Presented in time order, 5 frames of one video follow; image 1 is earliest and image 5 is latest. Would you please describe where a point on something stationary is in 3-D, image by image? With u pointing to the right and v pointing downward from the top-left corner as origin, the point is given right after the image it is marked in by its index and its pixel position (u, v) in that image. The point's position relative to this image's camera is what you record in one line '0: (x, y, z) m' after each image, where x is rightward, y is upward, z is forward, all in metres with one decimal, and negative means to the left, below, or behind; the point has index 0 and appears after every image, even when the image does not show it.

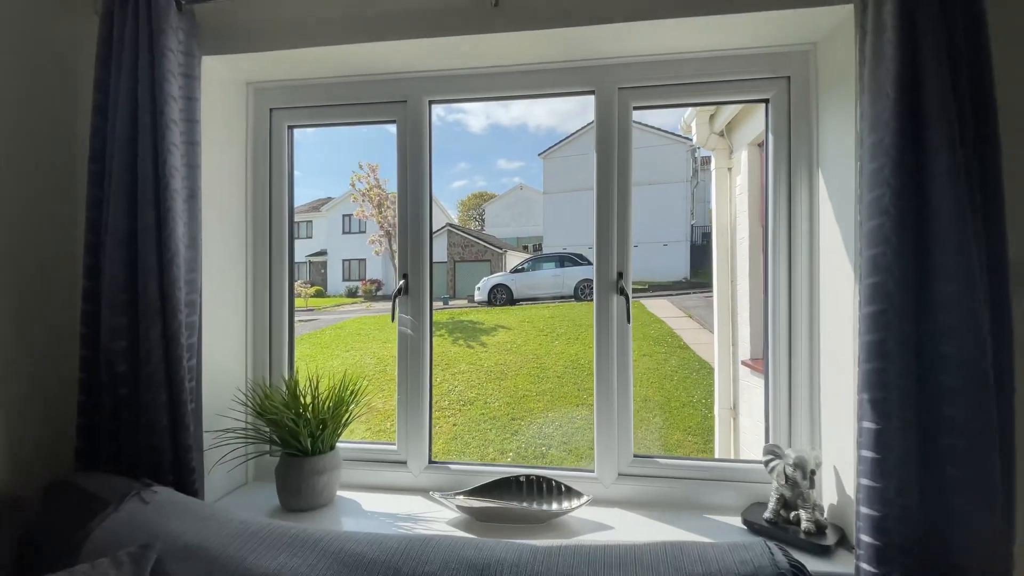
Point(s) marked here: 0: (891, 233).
0: (+0.8, +0.1, +1.0) m
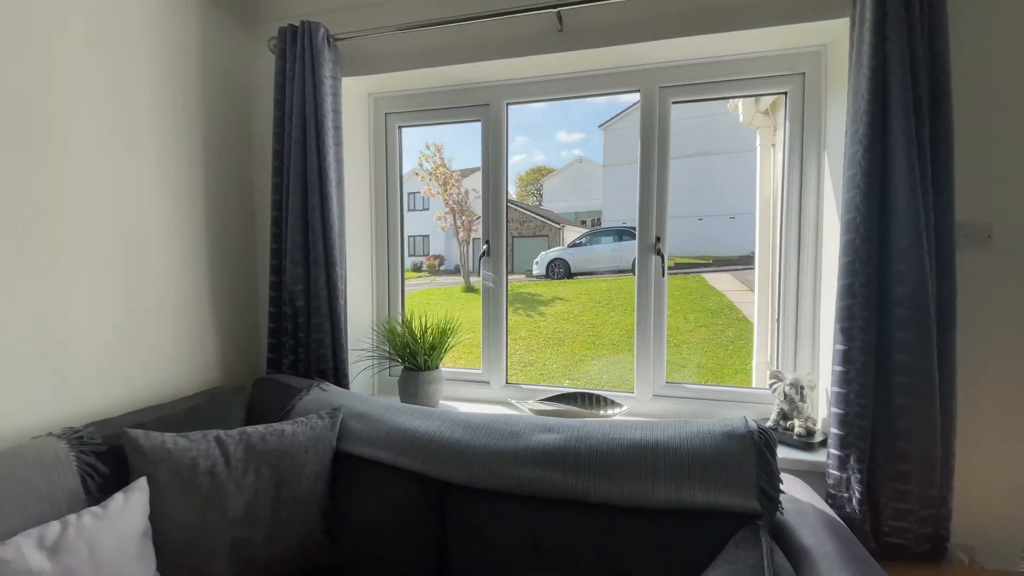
0: (+0.9, +0.2, +1.3) m
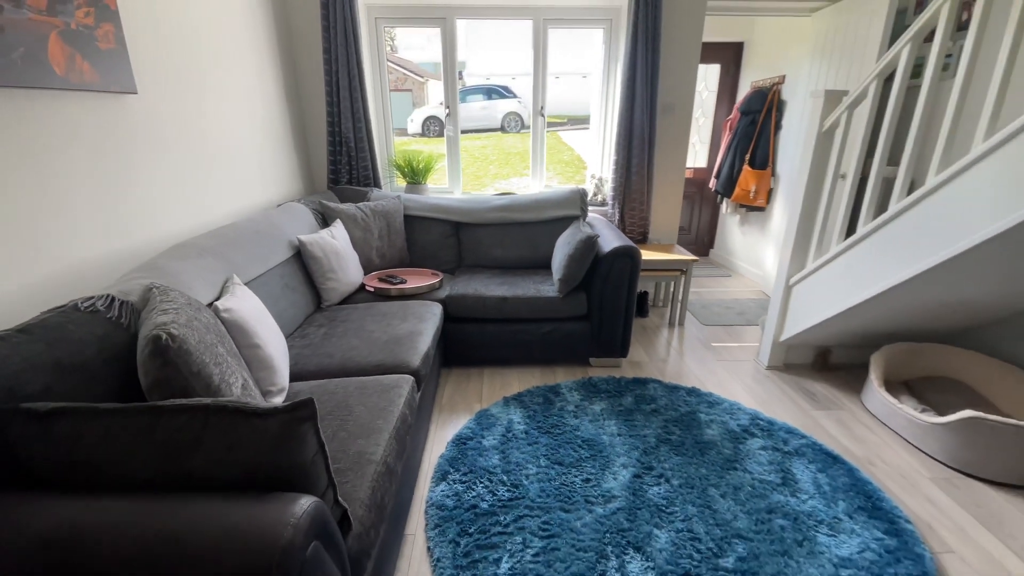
0: (+0.7, +1.2, +3.0) m
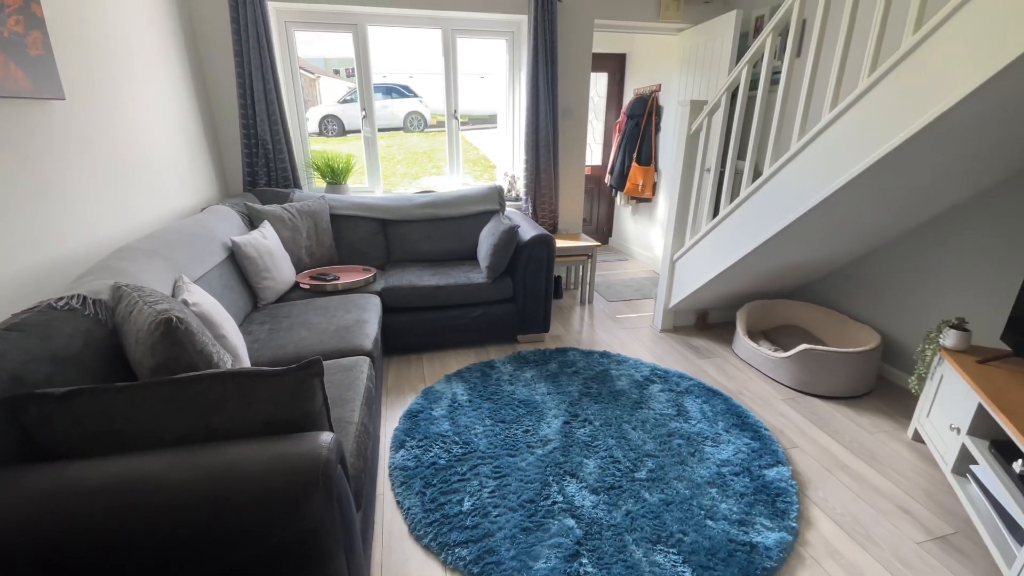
0: (+0.1, +1.3, +3.3) m
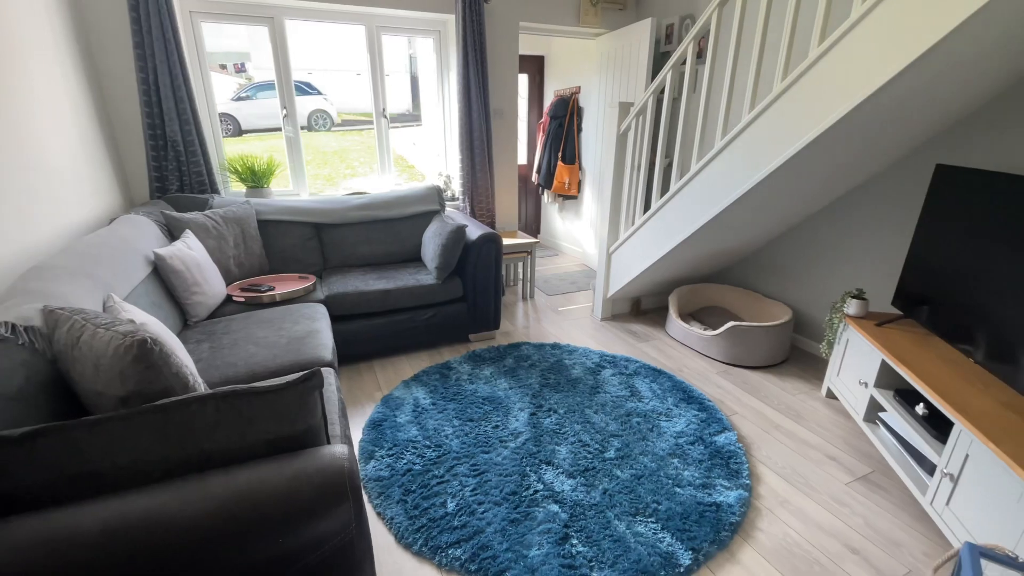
0: (-0.3, +1.3, +3.3) m
